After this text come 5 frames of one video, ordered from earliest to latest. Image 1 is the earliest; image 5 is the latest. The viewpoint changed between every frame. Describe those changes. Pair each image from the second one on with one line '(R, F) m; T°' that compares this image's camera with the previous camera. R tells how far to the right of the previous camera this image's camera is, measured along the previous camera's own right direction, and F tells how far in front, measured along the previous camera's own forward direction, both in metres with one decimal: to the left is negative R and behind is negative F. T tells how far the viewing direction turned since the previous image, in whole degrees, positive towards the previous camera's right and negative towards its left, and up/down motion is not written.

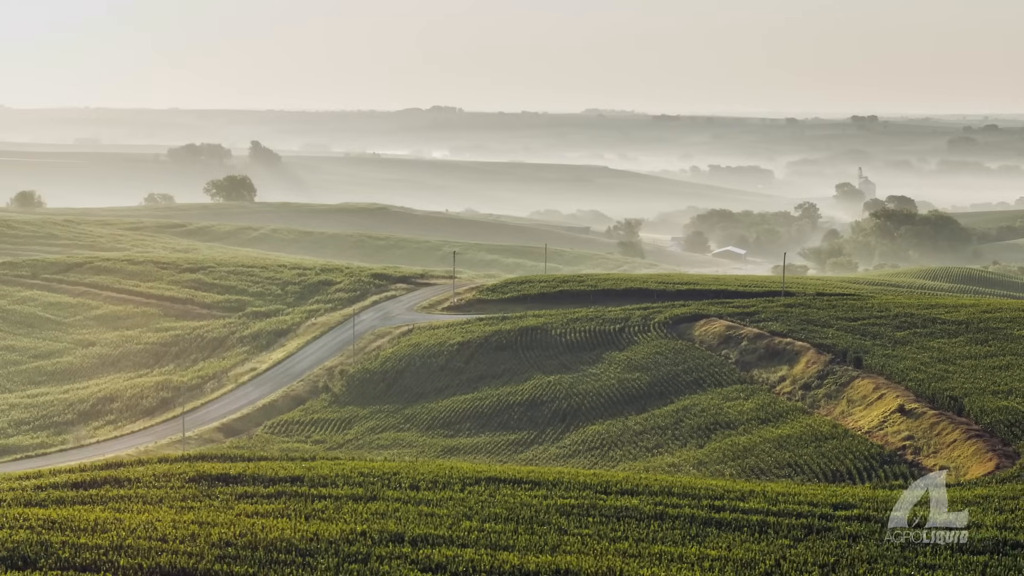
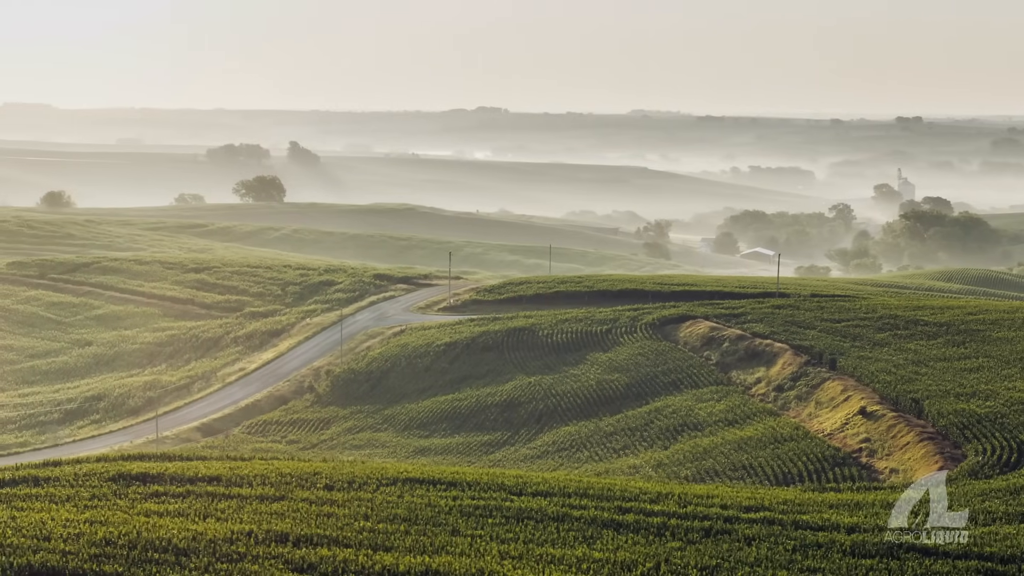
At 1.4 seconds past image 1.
(+2.0, -0.1) m; -1°
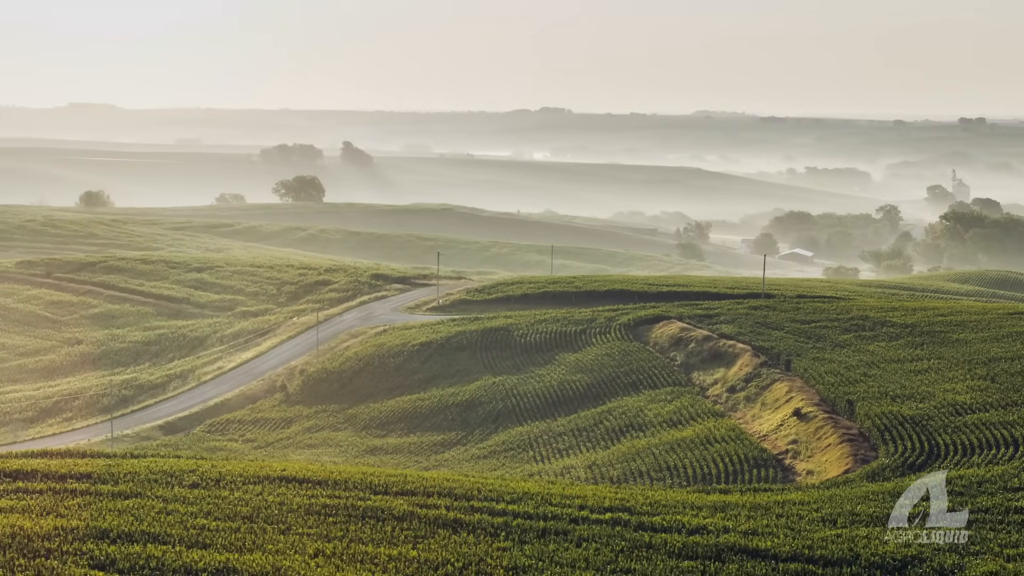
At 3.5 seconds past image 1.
(+3.0, -0.1) m; -1°
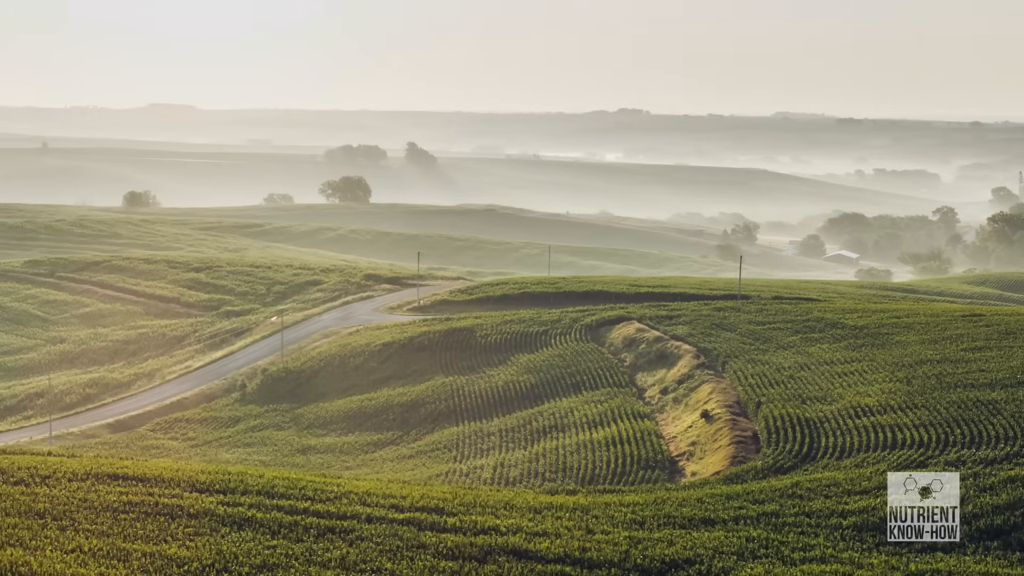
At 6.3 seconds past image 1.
(+4.0, -0.1) m; -1°
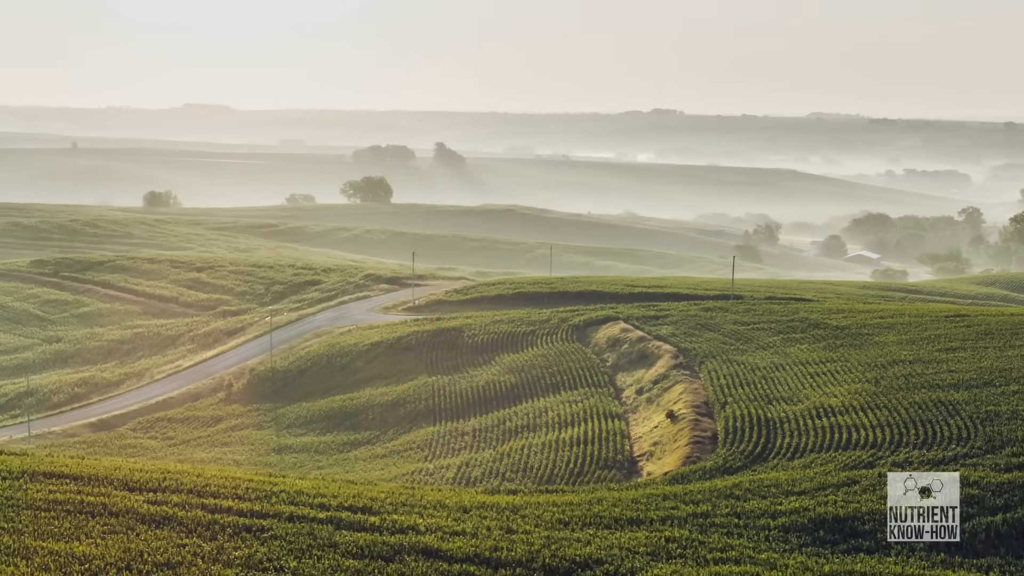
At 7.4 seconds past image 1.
(+1.6, 0.0) m; -1°
